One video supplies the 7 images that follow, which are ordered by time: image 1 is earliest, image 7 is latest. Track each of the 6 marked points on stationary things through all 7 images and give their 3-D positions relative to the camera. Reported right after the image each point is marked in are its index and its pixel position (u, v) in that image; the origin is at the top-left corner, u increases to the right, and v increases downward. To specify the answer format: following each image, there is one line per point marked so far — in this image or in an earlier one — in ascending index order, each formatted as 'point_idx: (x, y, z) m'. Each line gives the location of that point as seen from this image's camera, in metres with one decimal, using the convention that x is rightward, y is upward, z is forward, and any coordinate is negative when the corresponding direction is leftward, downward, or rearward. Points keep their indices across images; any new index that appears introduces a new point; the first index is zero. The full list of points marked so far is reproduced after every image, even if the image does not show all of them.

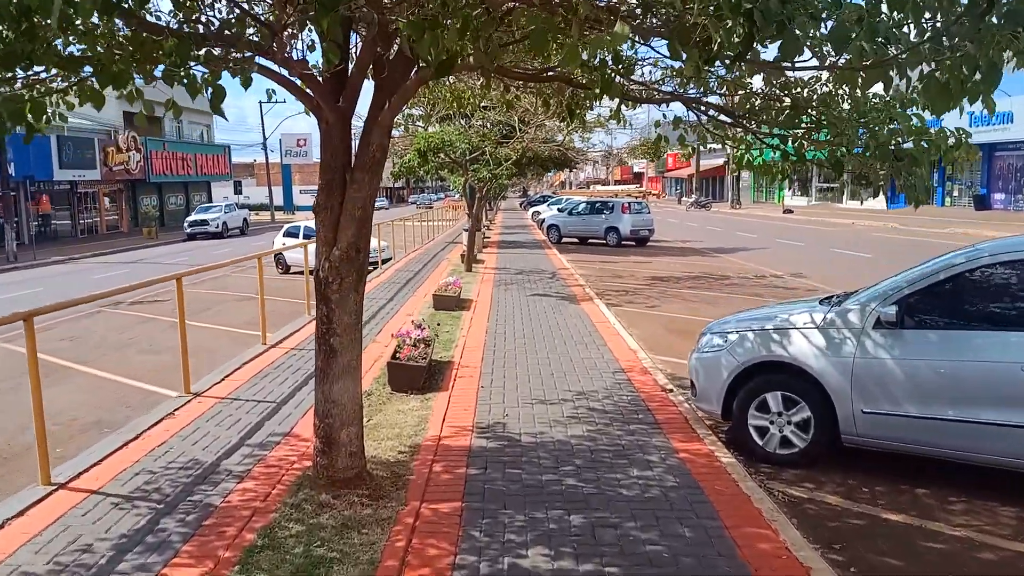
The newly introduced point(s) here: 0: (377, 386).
0: (-1.2, -0.8, +6.9) m
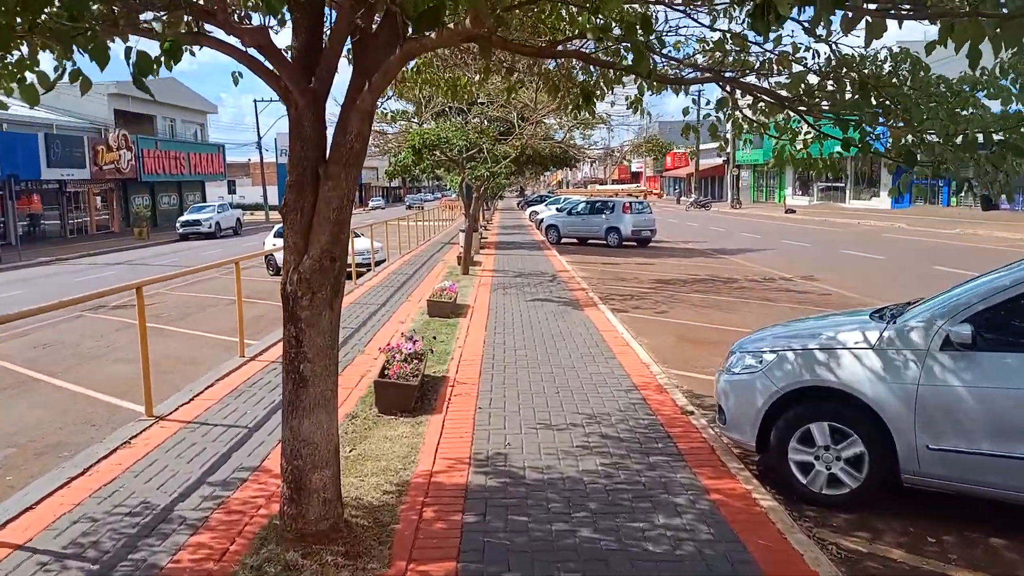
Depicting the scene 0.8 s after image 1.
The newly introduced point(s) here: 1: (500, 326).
0: (-1.2, -0.9, +6.2) m
1: (-0.1, -0.5, +9.9) m
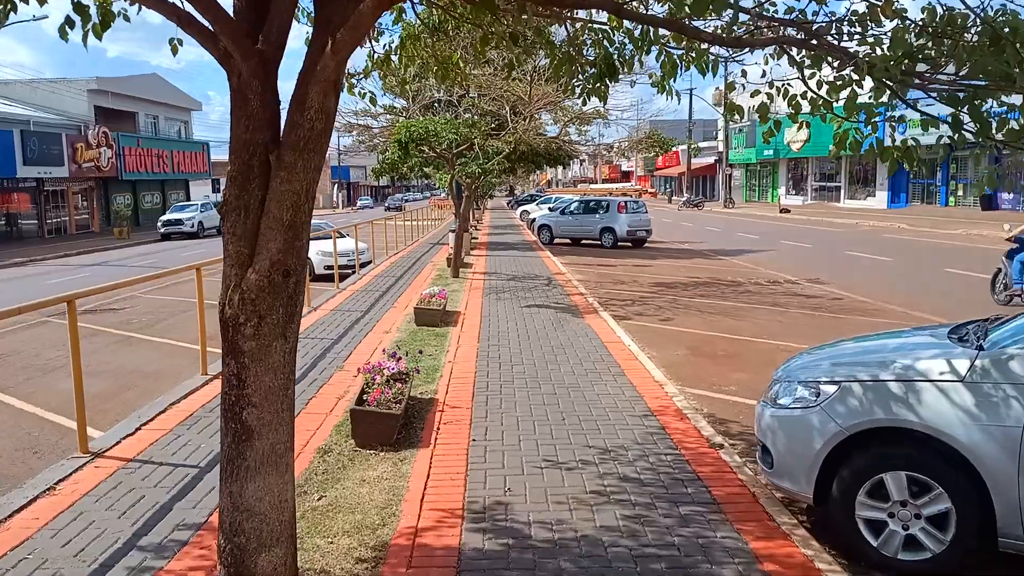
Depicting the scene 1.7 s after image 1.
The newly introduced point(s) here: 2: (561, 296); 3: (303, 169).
0: (-1.2, -1.0, +5.3) m
1: (-0.2, -0.5, +9.0) m
2: (+0.8, -0.1, +12.4) m
3: (-0.8, +0.4, +2.9) m
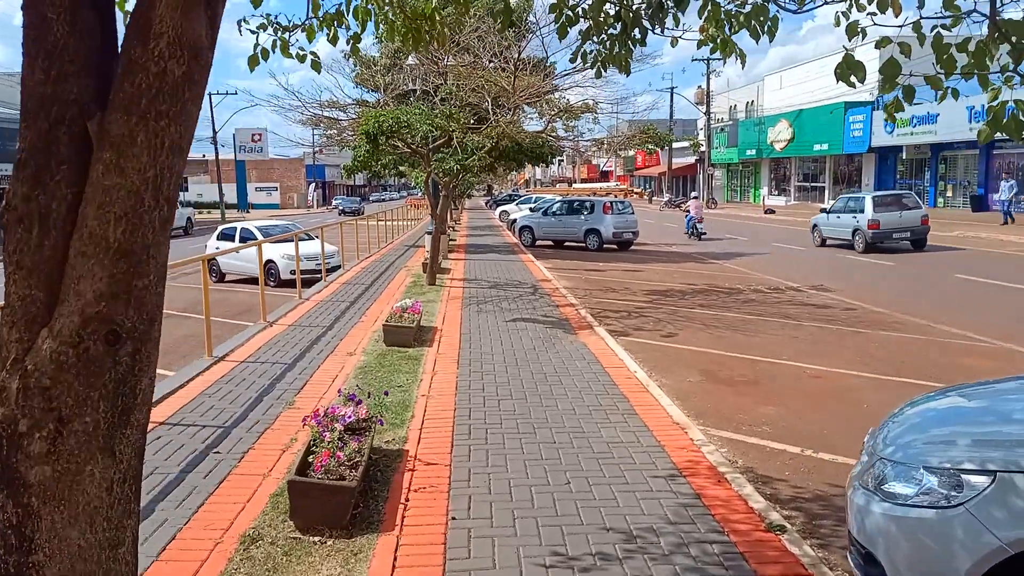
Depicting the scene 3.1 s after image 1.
0: (-1.2, -1.2, +4.0) m
1: (-0.3, -0.7, +7.7) m
2: (+0.5, -0.3, +11.1) m
3: (-0.7, +0.3, +1.6) m
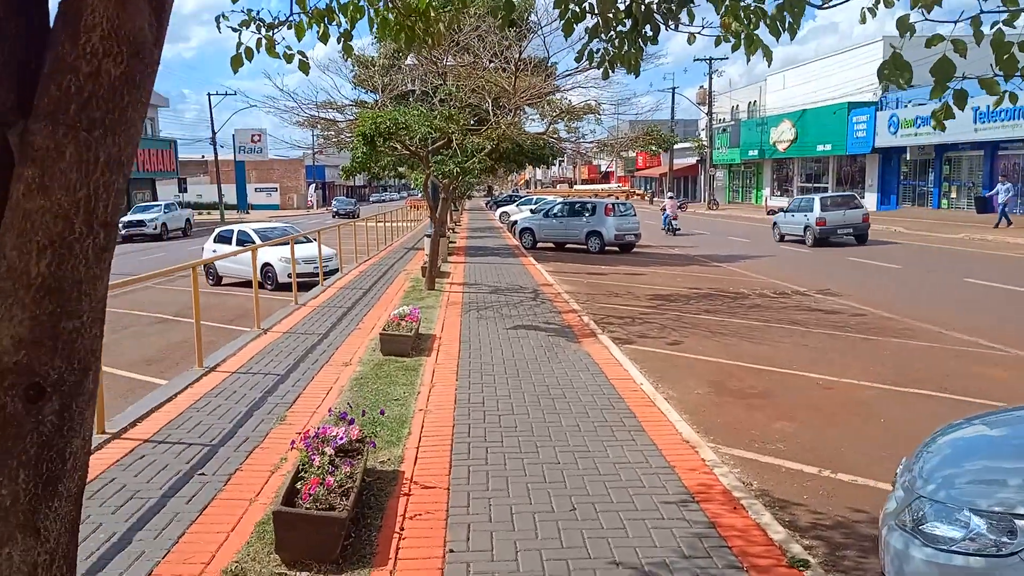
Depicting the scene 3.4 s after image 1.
0: (-1.2, -1.2, +3.8) m
1: (-0.3, -0.8, +7.5) m
2: (+0.5, -0.3, +10.8) m
3: (-0.7, +0.2, +1.3) m
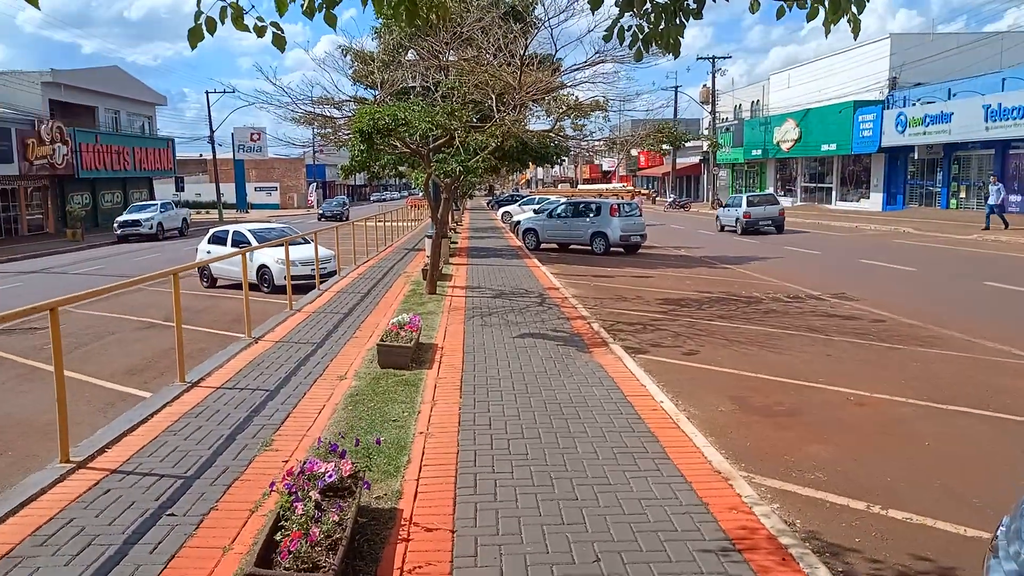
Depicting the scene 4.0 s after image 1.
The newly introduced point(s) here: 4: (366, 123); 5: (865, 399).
0: (-1.1, -1.3, +3.2) m
1: (-0.3, -0.8, +6.9) m
2: (+0.6, -0.4, +10.3) m
3: (-0.7, +0.1, +0.7) m
4: (-2.2, +2.5, +12.1) m
5: (+3.1, -1.0, +6.9) m
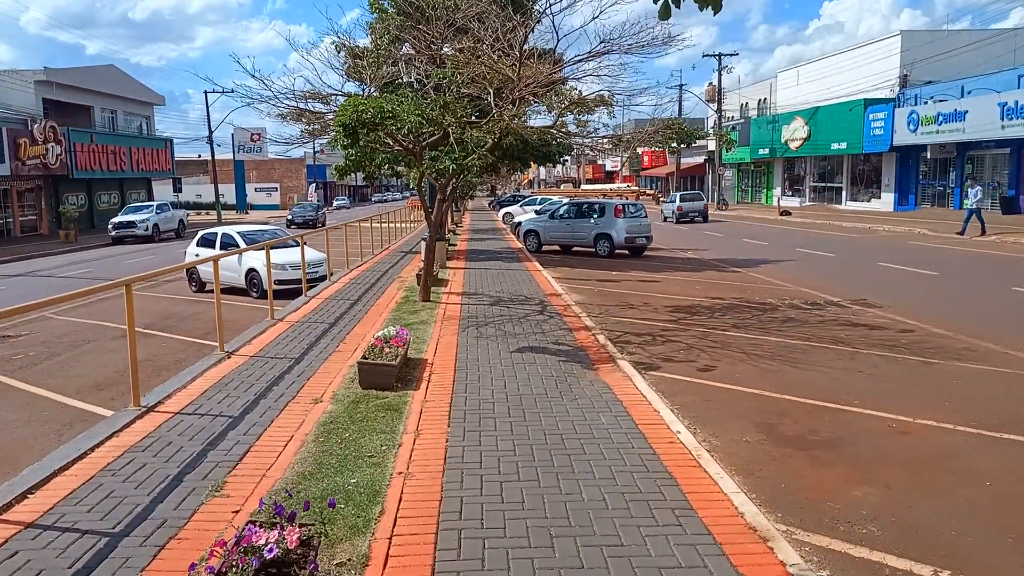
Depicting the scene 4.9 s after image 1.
0: (-1.2, -1.4, +2.4) m
1: (-0.3, -0.9, +6.1) m
2: (+0.6, -0.5, +9.5) m
3: (-0.7, 0.0, 0.0) m
4: (-2.2, +2.4, +11.3) m
5: (+3.0, -1.1, +6.1) m
